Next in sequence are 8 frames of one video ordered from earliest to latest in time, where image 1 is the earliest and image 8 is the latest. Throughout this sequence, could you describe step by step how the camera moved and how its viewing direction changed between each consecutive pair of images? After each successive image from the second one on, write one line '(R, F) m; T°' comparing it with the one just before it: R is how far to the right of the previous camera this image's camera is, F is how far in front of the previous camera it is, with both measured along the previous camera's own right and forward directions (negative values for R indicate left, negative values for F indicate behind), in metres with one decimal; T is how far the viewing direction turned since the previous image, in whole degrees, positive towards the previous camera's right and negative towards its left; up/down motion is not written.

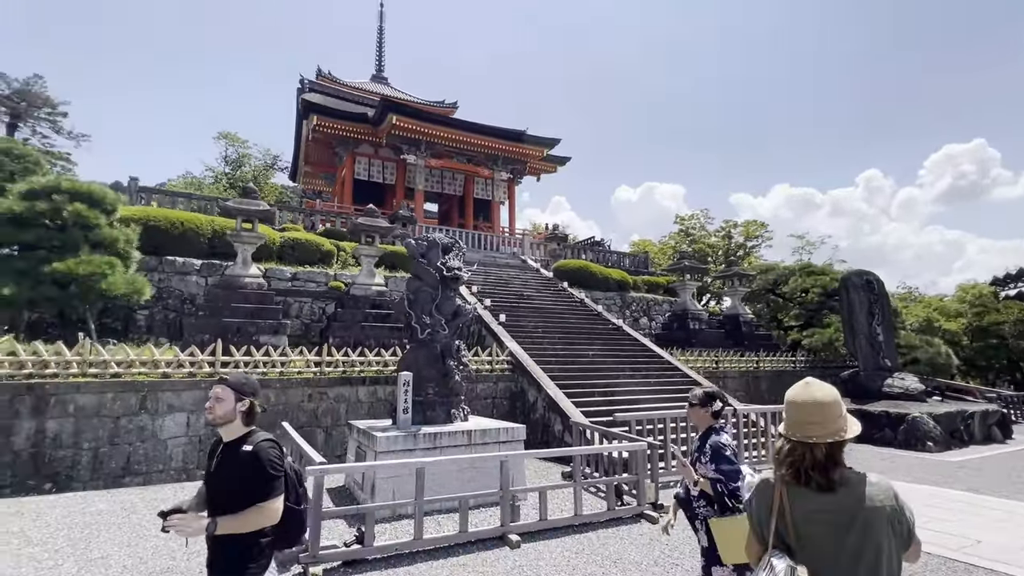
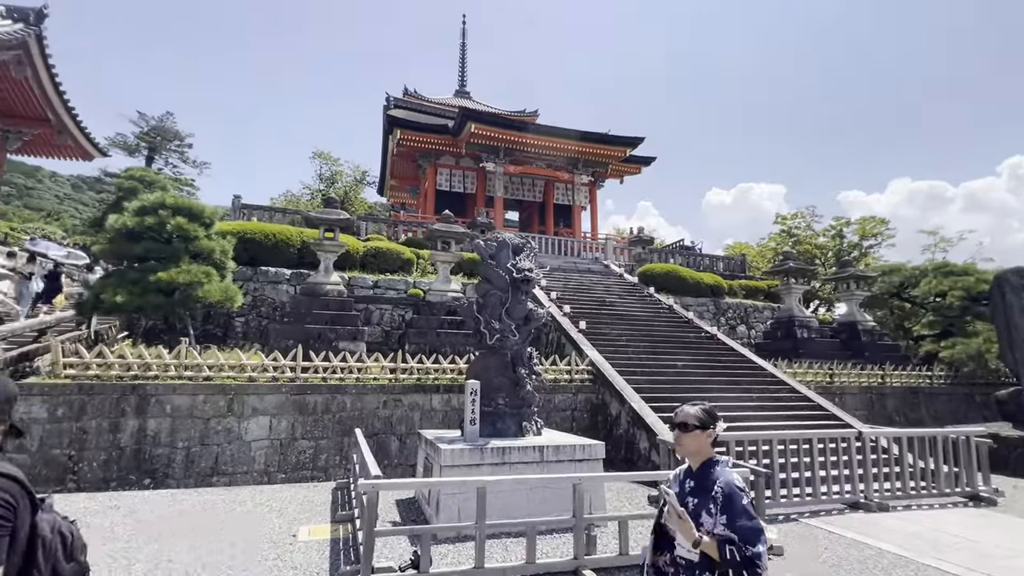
(+0.1, +0.6) m; -10°
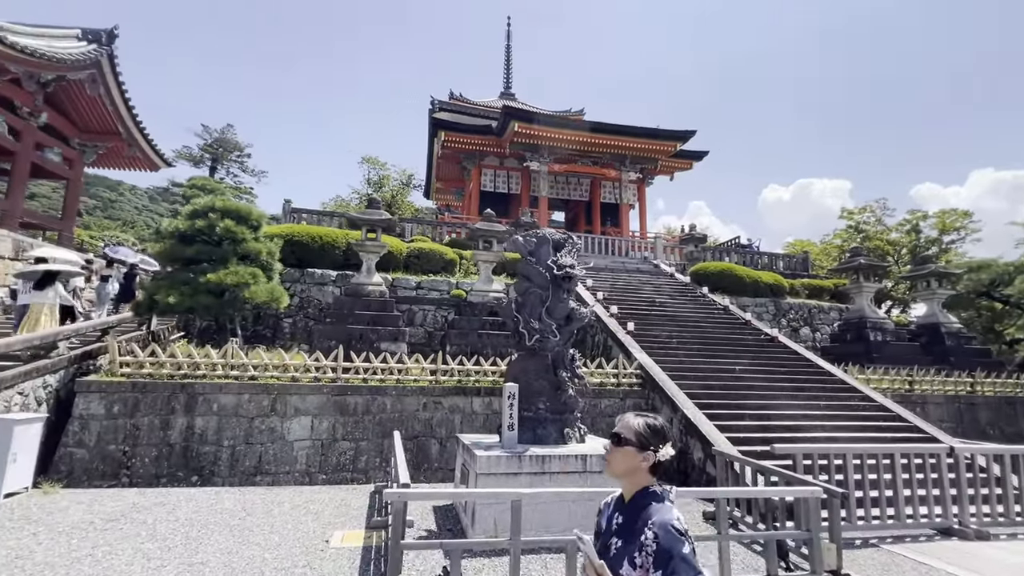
(+0.1, +0.3) m; -5°
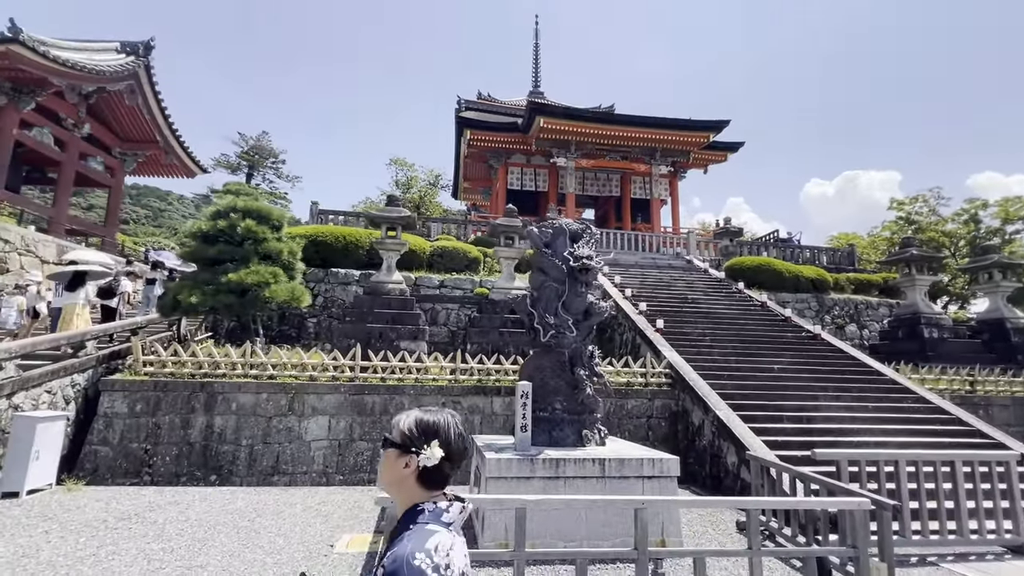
(+0.2, +0.3) m; -4°
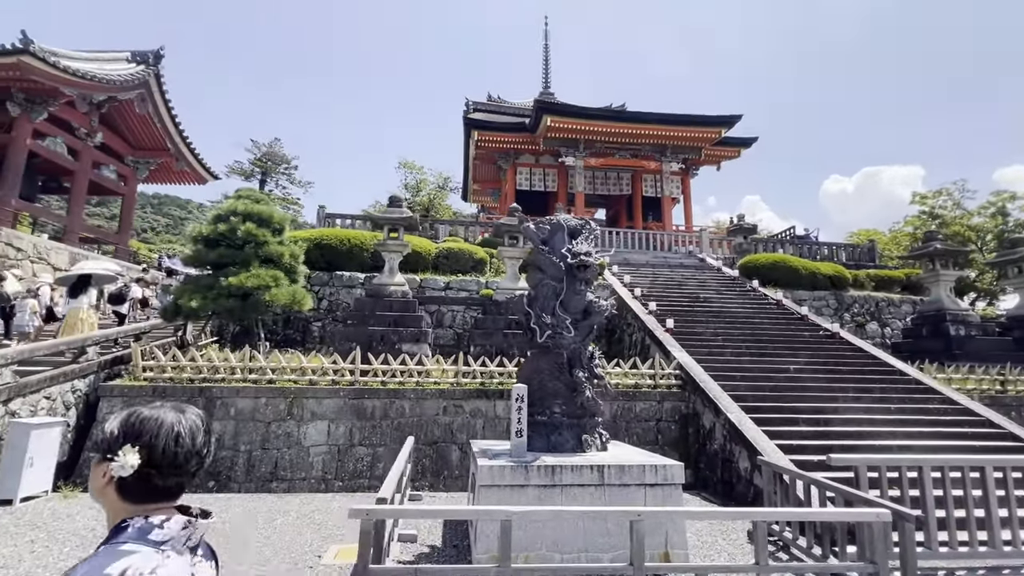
(+0.2, +0.2) m; -2°
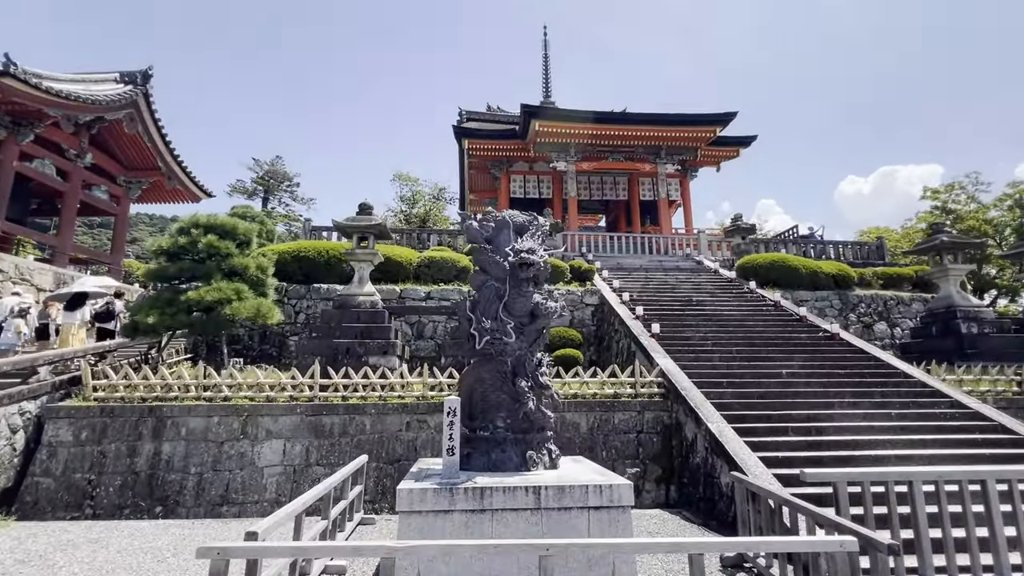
(+0.8, +0.5) m; -2°
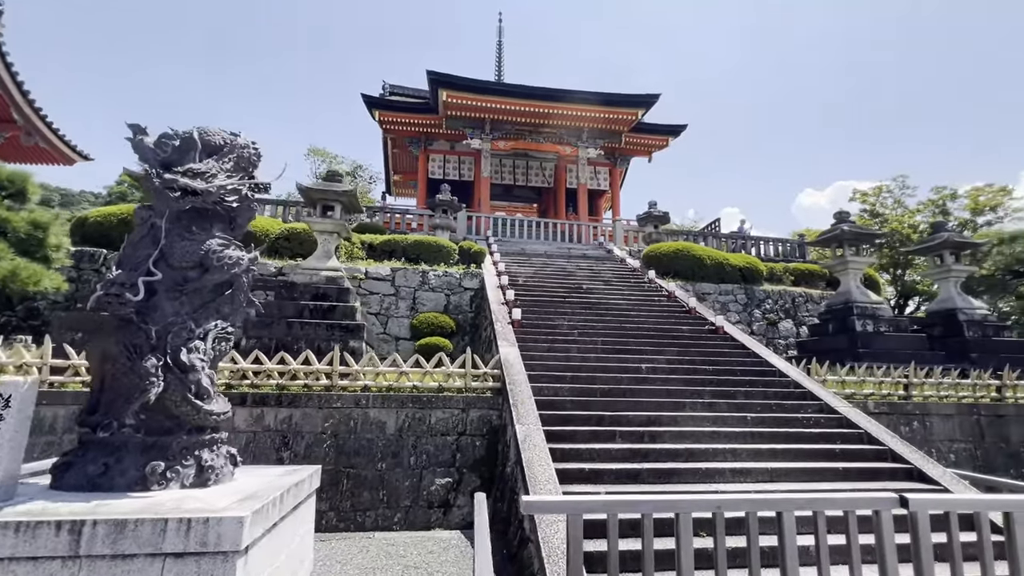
(+2.2, +1.3) m; +4°
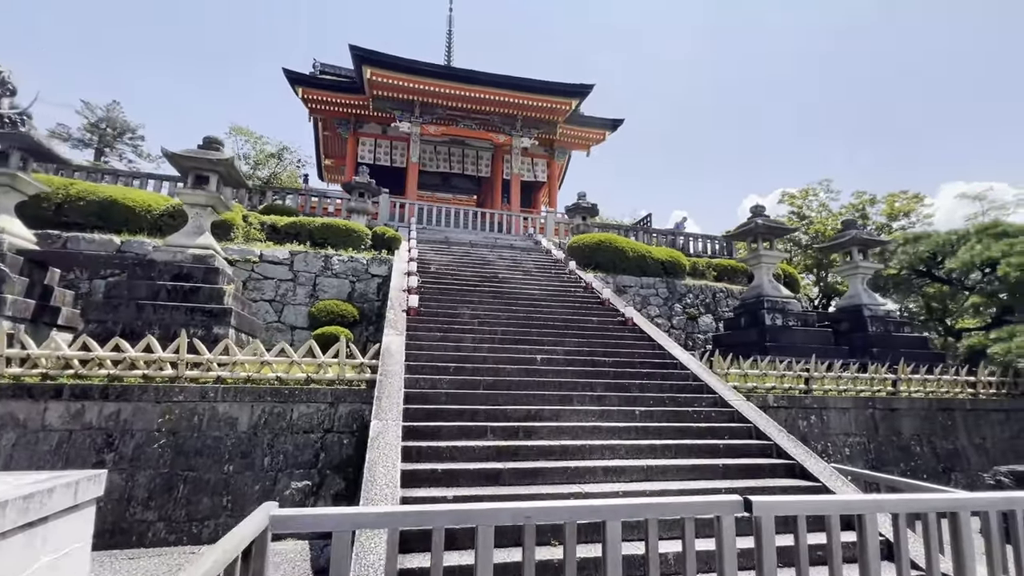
(+0.9, +0.5) m; +5°
